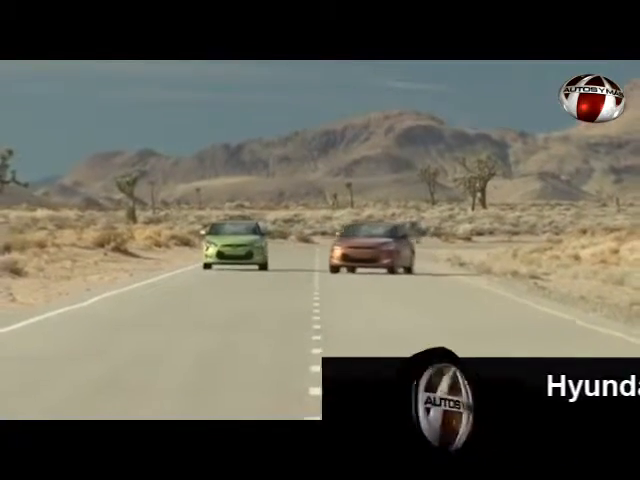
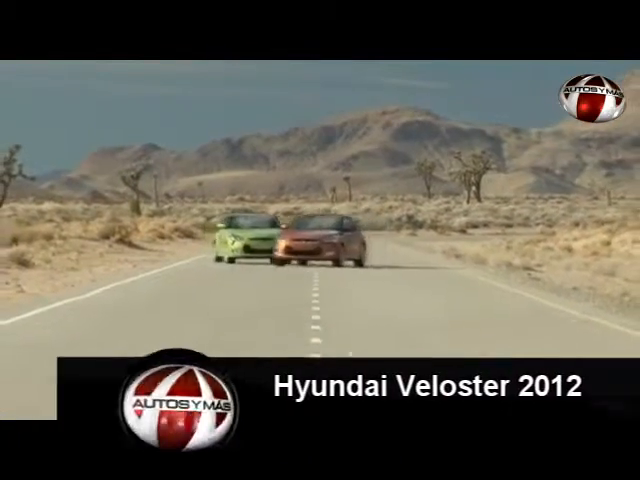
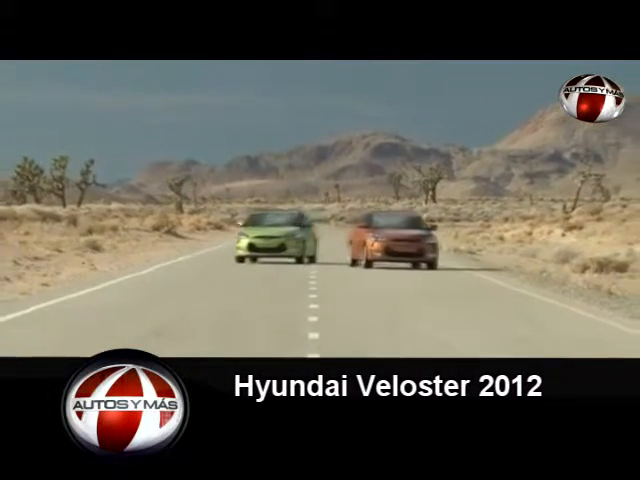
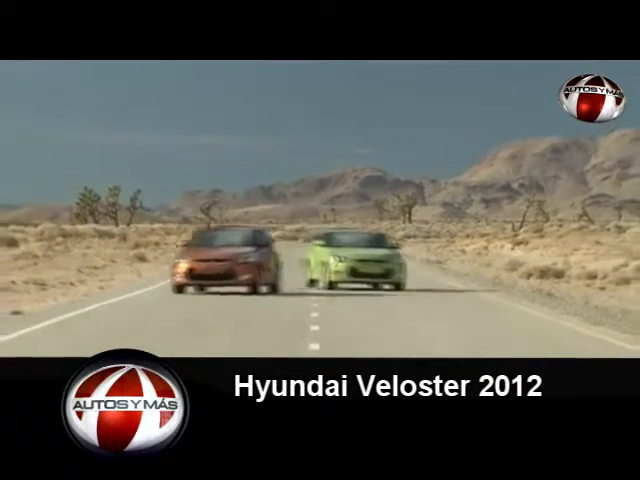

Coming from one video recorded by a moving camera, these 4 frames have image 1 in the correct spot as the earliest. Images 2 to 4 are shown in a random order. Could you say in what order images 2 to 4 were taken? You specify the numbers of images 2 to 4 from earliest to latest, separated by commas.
2, 3, 4
